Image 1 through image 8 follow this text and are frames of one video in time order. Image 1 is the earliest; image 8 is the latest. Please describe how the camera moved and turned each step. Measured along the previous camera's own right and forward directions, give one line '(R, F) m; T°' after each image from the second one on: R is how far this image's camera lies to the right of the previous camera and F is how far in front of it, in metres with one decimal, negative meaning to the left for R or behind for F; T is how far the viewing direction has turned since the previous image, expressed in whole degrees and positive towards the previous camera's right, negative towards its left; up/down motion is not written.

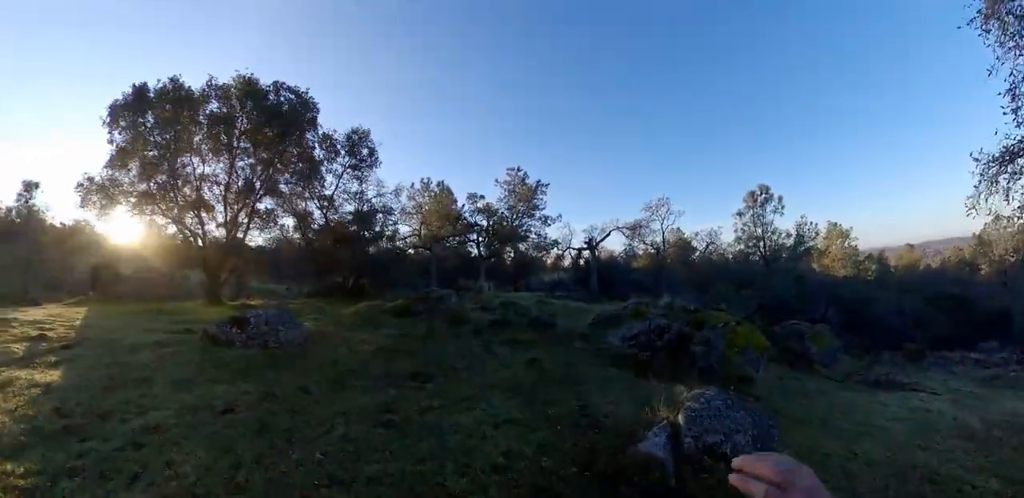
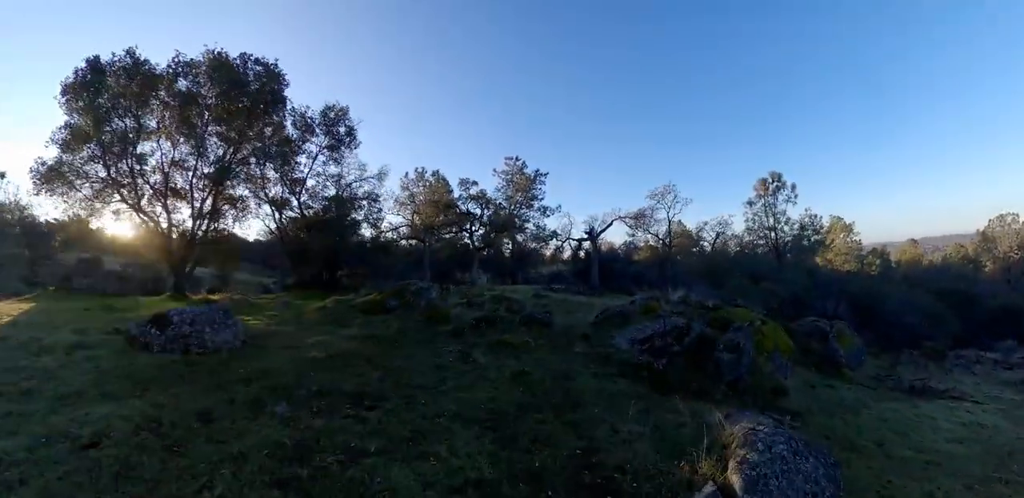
(+0.3, +3.4) m; 0°
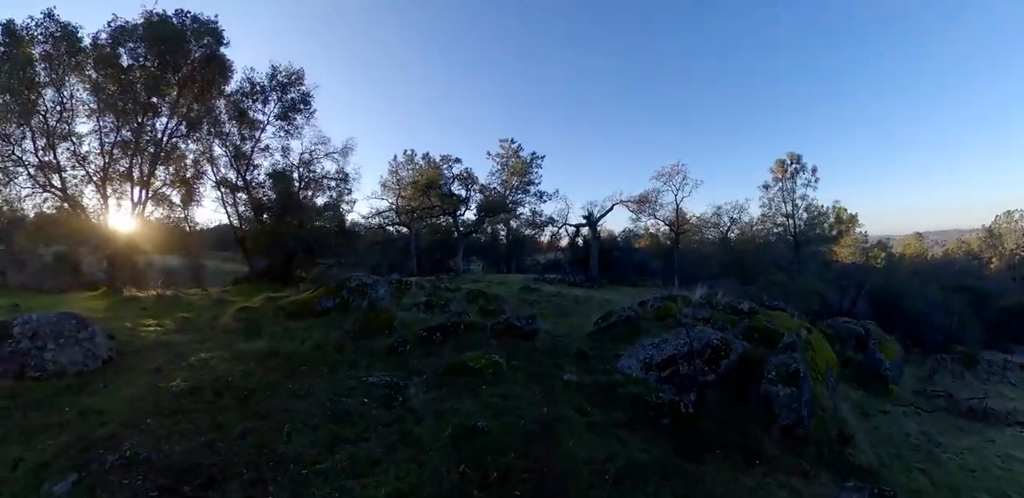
(+0.5, +4.8) m; 0°
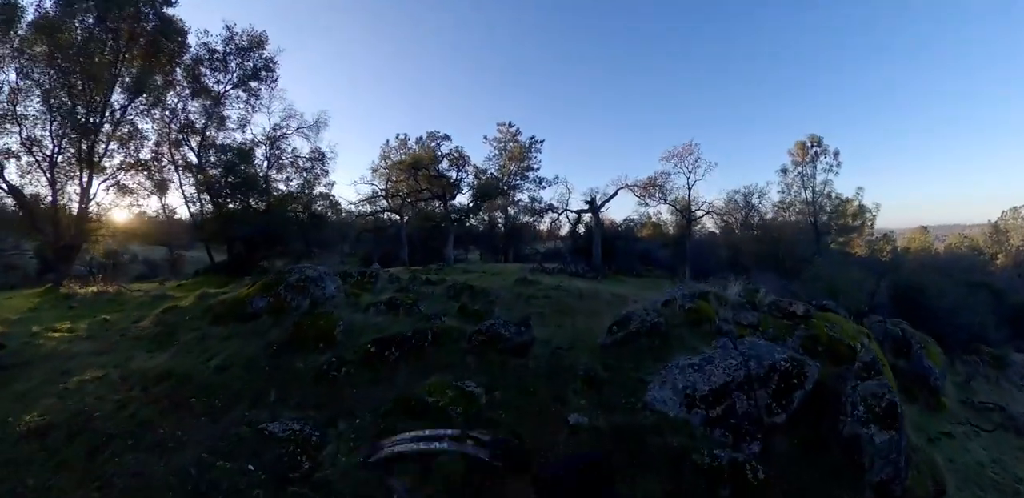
(+0.2, +3.4) m; 0°
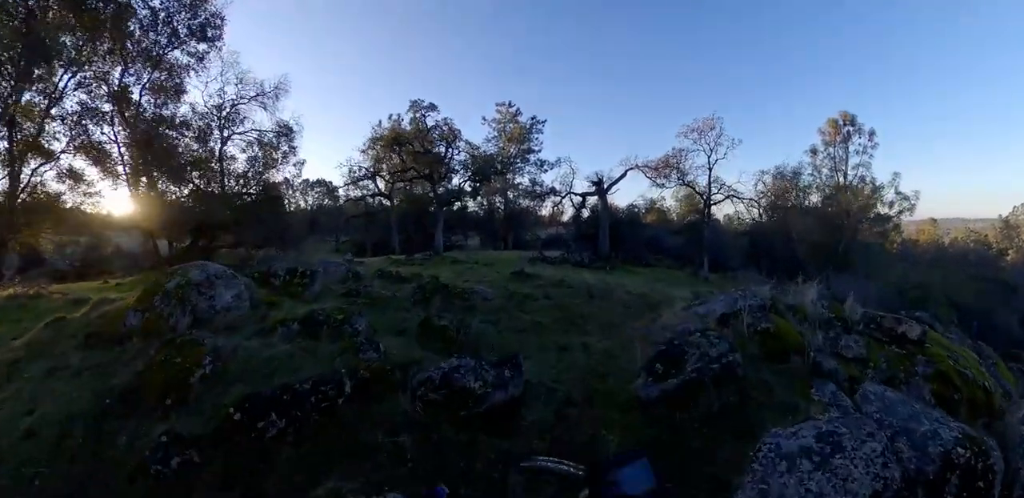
(+0.2, +3.9) m; 0°
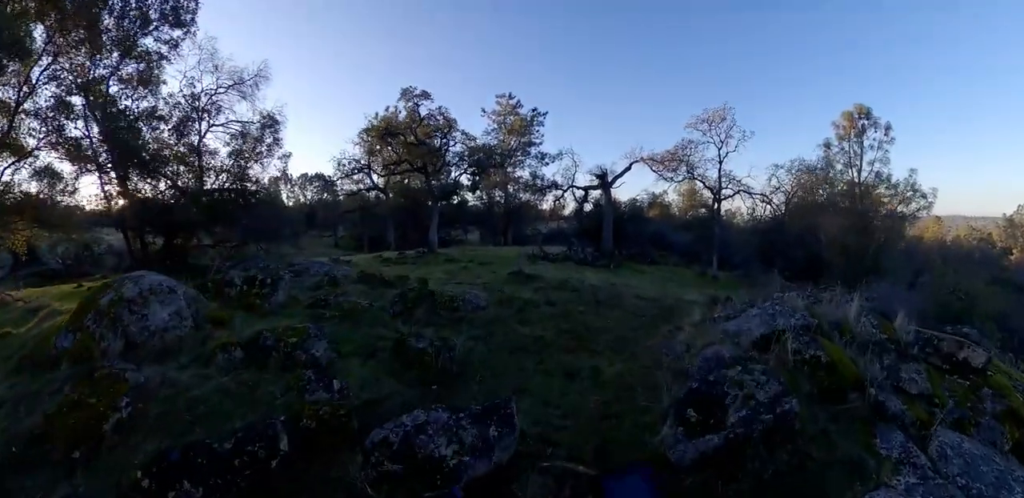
(+0.1, +1.5) m; 0°
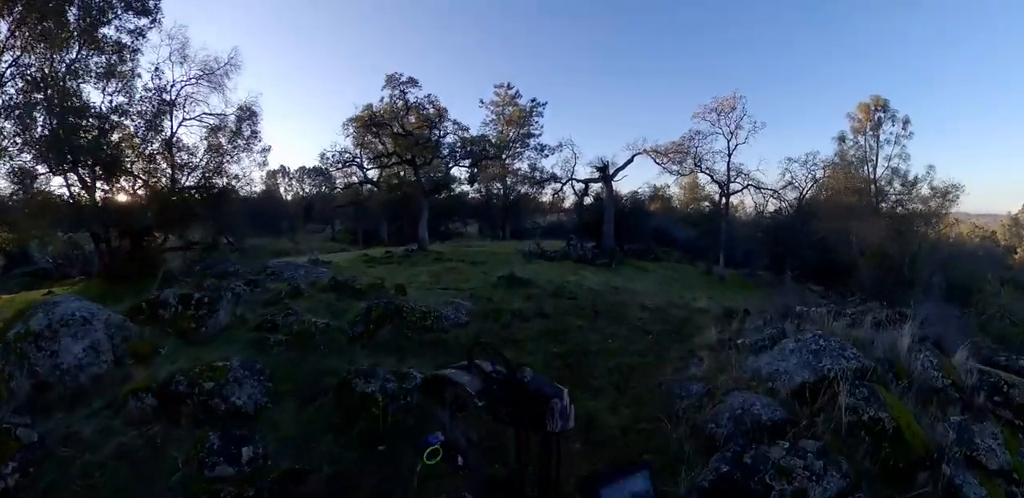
(+0.2, +1.7) m; 0°
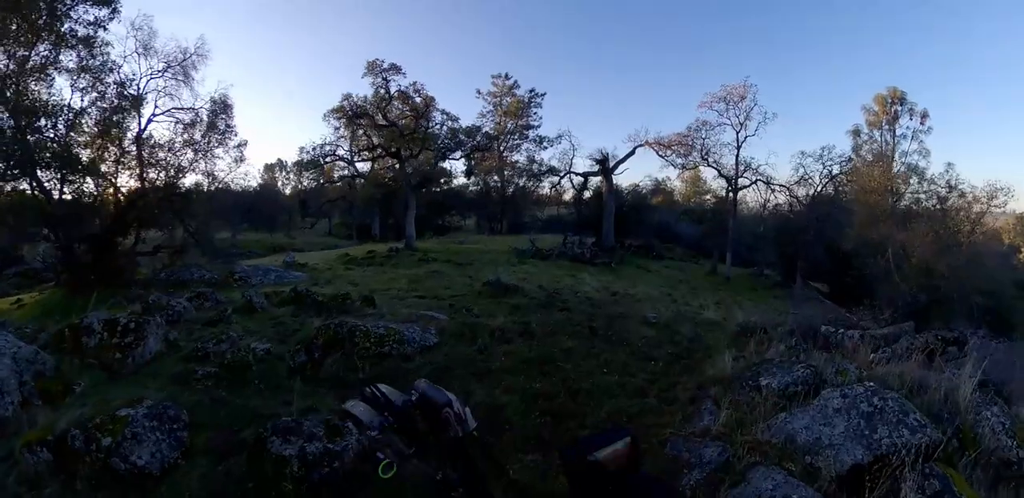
(+0.3, +1.7) m; 0°
